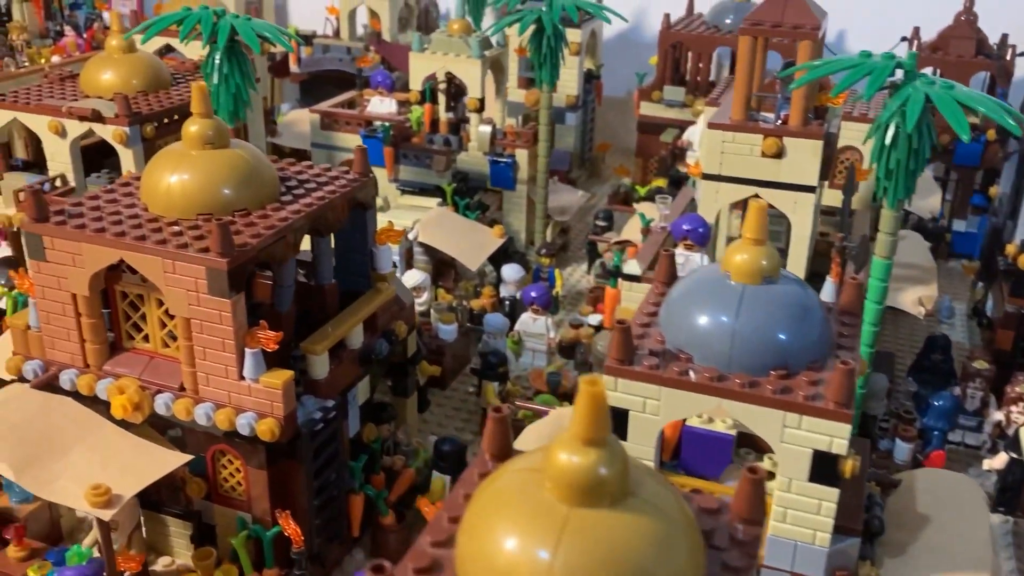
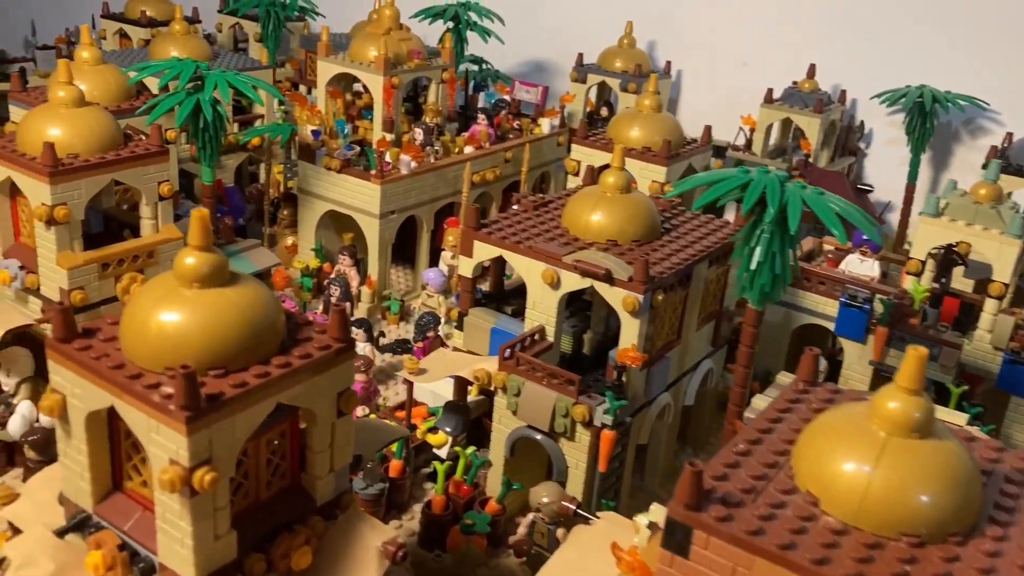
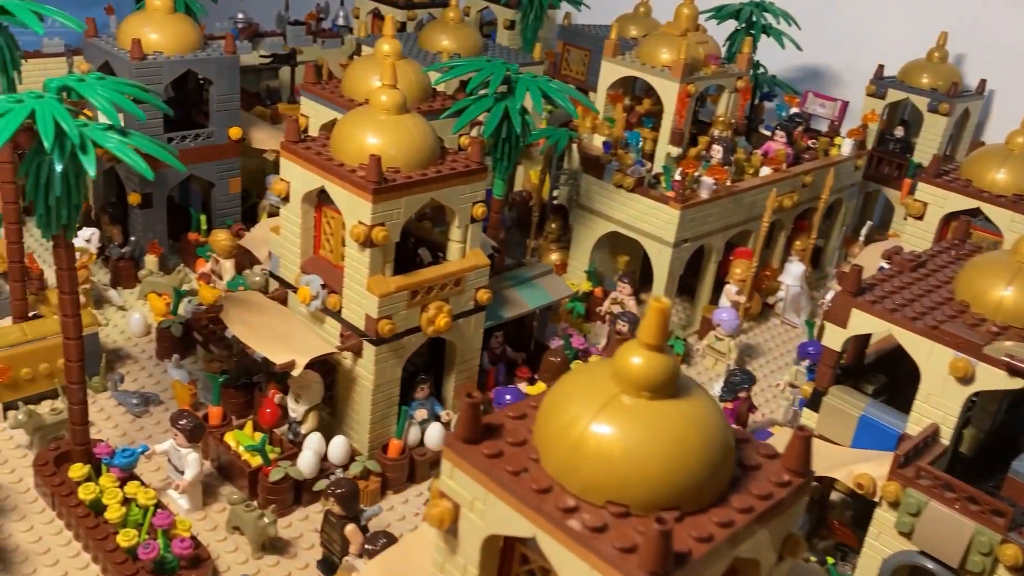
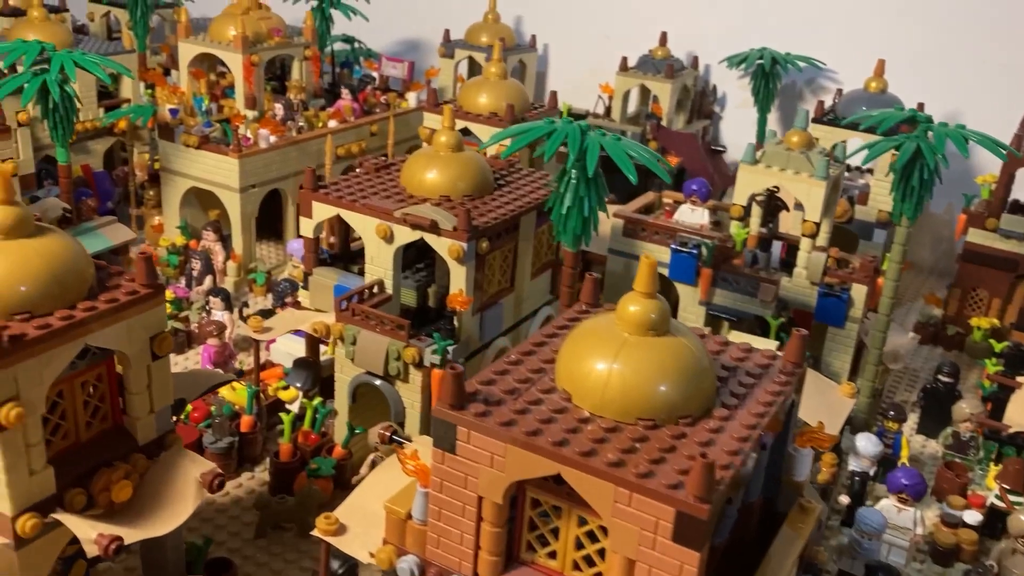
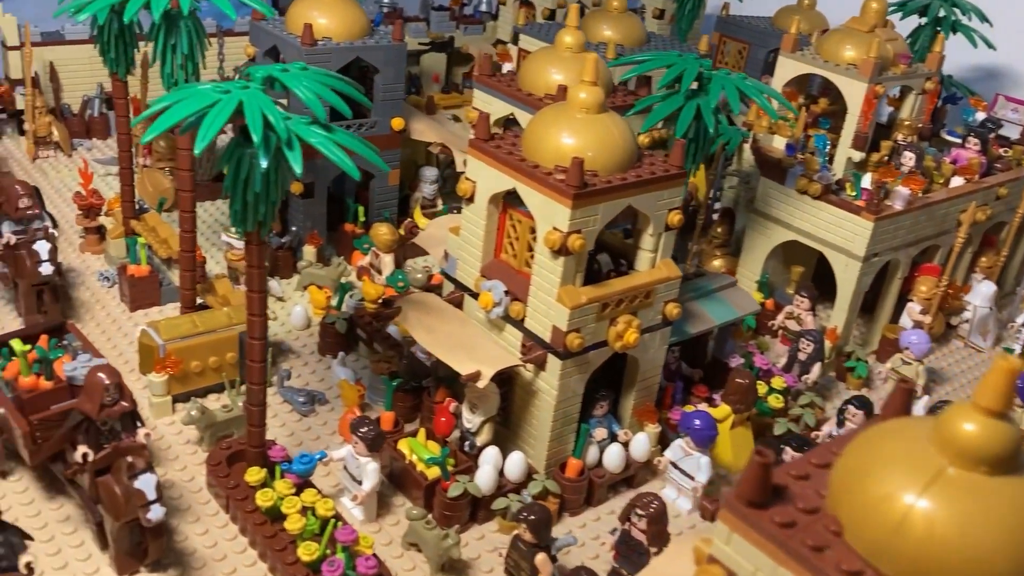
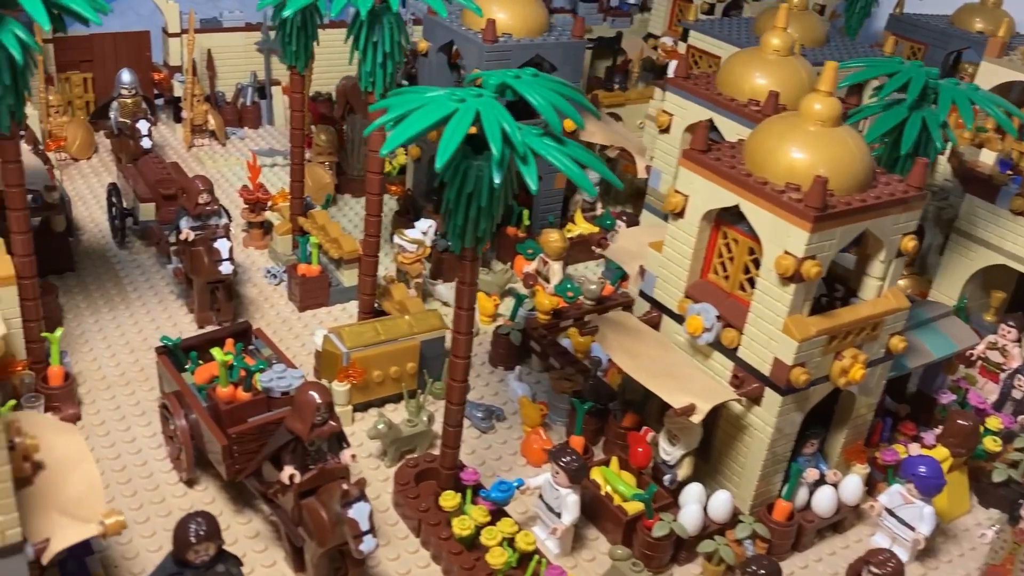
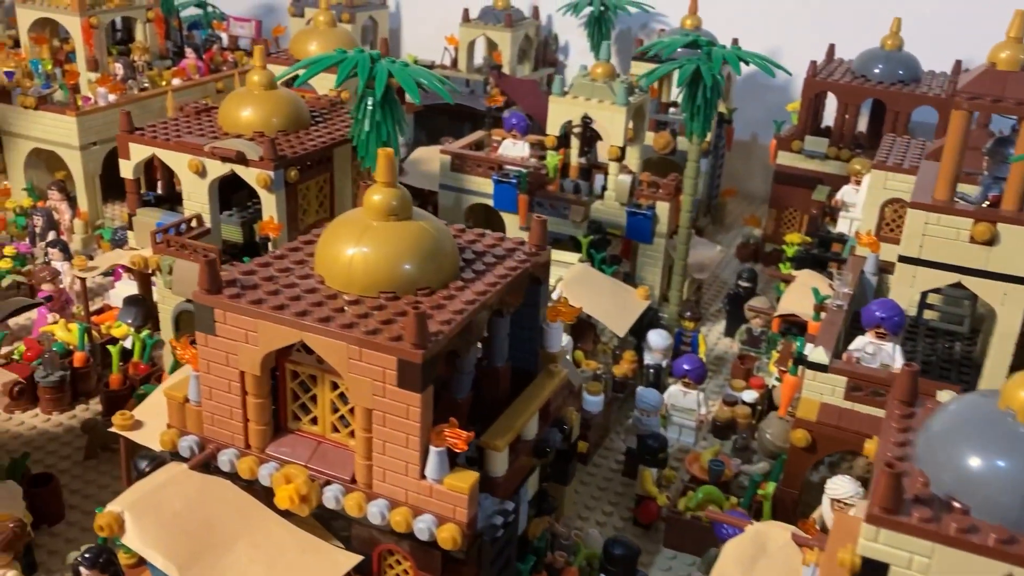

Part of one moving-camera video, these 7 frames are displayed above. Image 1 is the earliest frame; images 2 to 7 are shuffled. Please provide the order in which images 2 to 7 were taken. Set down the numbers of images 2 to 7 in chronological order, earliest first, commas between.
7, 4, 2, 3, 5, 6
